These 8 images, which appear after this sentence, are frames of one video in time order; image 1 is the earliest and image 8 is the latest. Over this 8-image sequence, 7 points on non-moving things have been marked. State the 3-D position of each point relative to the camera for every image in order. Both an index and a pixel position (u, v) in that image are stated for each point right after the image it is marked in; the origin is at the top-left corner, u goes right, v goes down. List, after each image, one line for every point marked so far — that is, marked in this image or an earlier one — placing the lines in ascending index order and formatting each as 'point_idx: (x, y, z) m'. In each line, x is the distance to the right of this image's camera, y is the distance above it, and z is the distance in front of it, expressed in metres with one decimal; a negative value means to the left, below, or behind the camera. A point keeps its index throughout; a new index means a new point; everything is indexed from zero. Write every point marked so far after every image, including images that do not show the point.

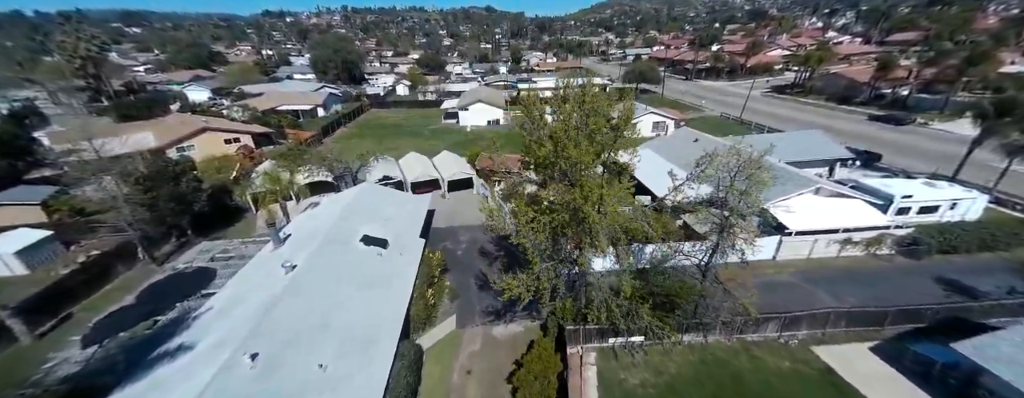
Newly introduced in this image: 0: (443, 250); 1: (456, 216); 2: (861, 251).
0: (-3.1, -2.4, +15.1) m
1: (-3.1, -1.0, +18.1) m
2: (+13.4, -2.0, +12.7) m
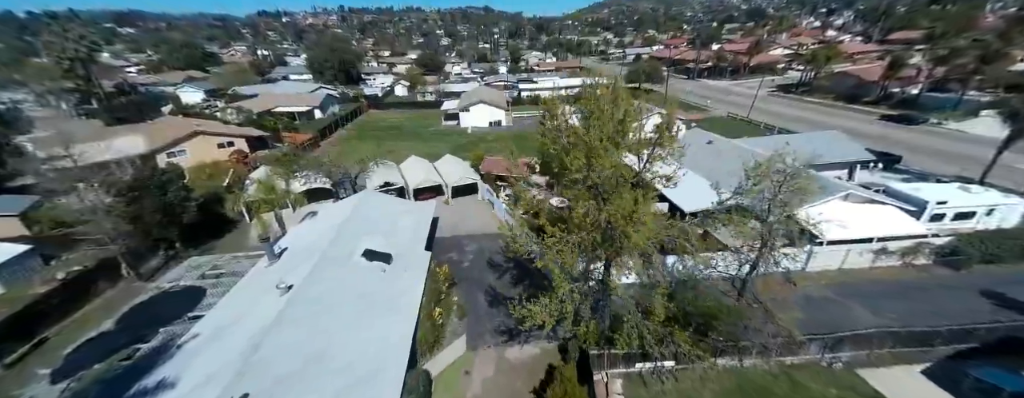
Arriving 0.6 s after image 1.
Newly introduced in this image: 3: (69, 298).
0: (-2.7, -2.8, +14.3) m
1: (-2.7, -1.3, +17.3) m
2: (+13.8, -2.3, +11.9) m
3: (-15.4, -3.5, +11.5) m
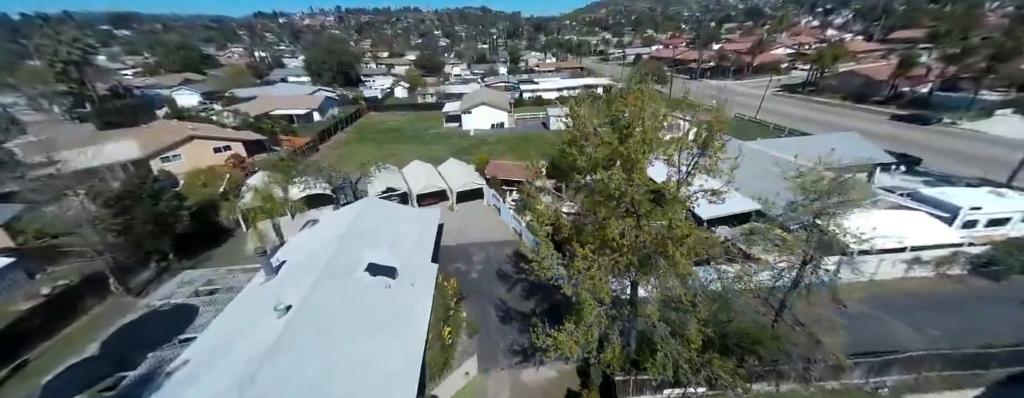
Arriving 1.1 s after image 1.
0: (-2.3, -3.1, +13.6) m
1: (-2.3, -1.7, +16.6) m
2: (+14.3, -2.5, +11.3) m
3: (-15.0, -3.9, +10.8) m
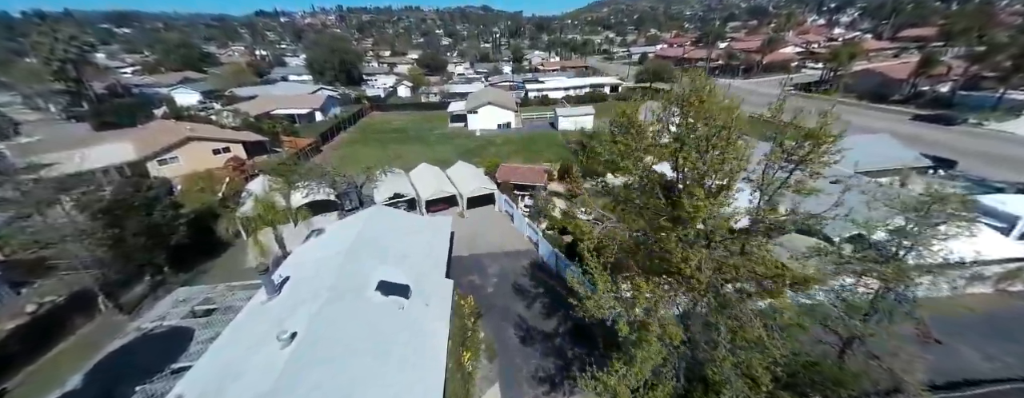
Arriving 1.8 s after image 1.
0: (-1.6, -3.4, +12.7) m
1: (-1.5, -2.0, +15.7) m
2: (+15.0, -2.8, +10.4) m
3: (-14.3, -4.2, +9.9) m
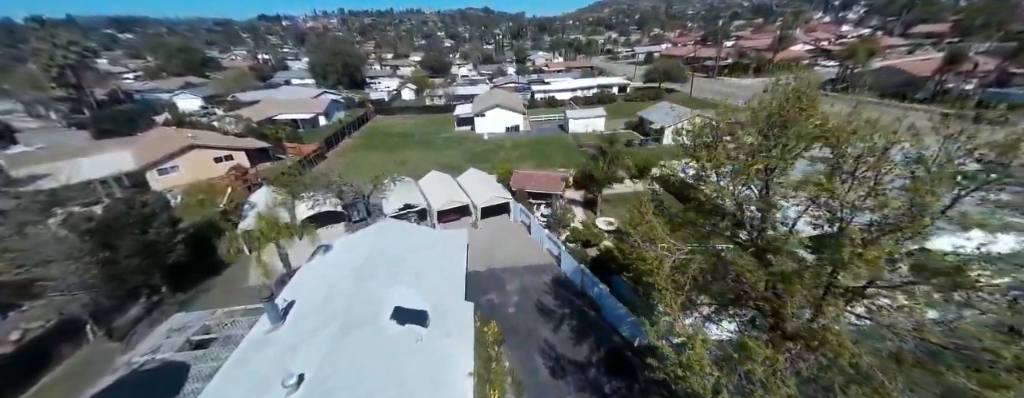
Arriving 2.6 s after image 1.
0: (-0.8, -3.9, +11.7) m
1: (-0.7, -2.5, +14.7) m
2: (+15.8, -3.2, +9.3) m
3: (-13.5, -4.8, +9.0) m
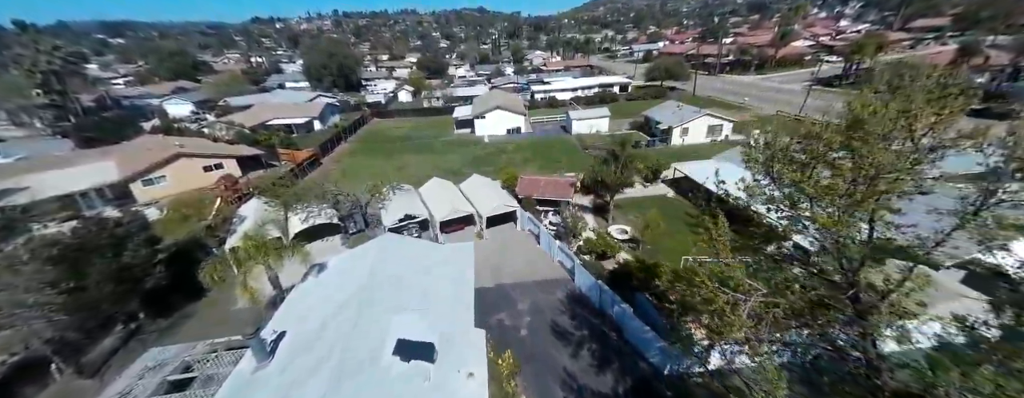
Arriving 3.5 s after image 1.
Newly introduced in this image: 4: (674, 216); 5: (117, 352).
0: (-0.3, -4.3, +10.7) m
1: (-0.3, -2.9, +13.7) m
2: (+16.2, -3.3, +8.4) m
3: (-13.0, -5.4, +8.0) m
4: (+8.0, -0.8, +16.3) m
5: (-11.8, -4.6, +9.9) m
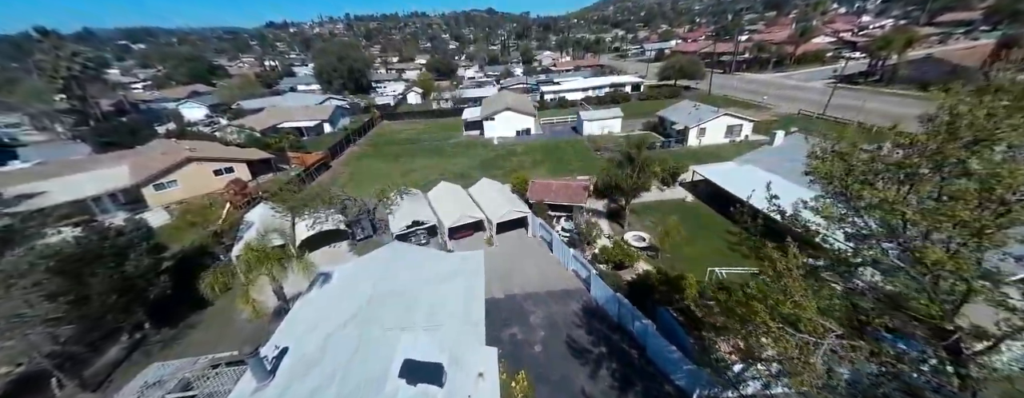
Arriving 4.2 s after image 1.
0: (+0.1, -4.5, +10.1) m
1: (+0.2, -3.1, +13.1) m
2: (+16.5, -3.6, +7.4) m
3: (-12.7, -5.6, +7.7) m
4: (+8.5, -1.1, +15.5) m
5: (-11.4, -4.9, +9.6) m
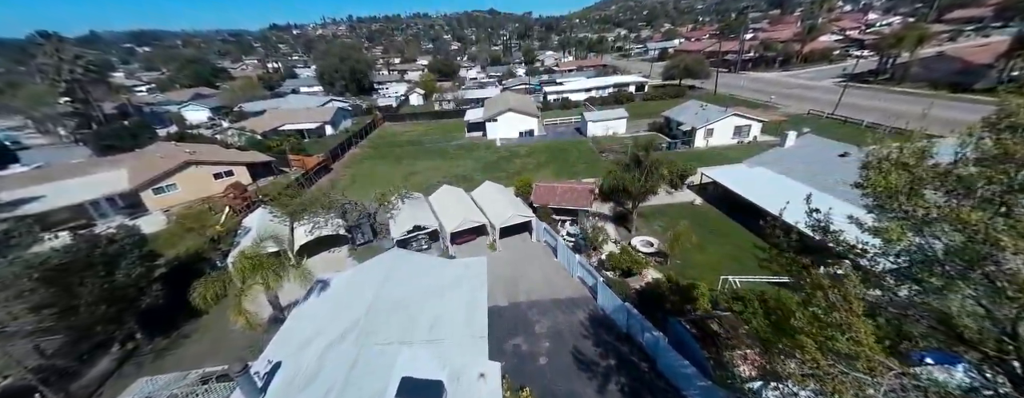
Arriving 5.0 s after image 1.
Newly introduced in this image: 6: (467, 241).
0: (+0.2, -4.7, +9.7) m
1: (+0.3, -3.3, +12.7) m
2: (+16.6, -3.7, +6.8) m
3: (-12.6, -5.8, +7.4) m
4: (+8.7, -1.2, +15.0) m
5: (-11.3, -5.1, +9.3) m
6: (-2.1, -2.0, +15.5) m
